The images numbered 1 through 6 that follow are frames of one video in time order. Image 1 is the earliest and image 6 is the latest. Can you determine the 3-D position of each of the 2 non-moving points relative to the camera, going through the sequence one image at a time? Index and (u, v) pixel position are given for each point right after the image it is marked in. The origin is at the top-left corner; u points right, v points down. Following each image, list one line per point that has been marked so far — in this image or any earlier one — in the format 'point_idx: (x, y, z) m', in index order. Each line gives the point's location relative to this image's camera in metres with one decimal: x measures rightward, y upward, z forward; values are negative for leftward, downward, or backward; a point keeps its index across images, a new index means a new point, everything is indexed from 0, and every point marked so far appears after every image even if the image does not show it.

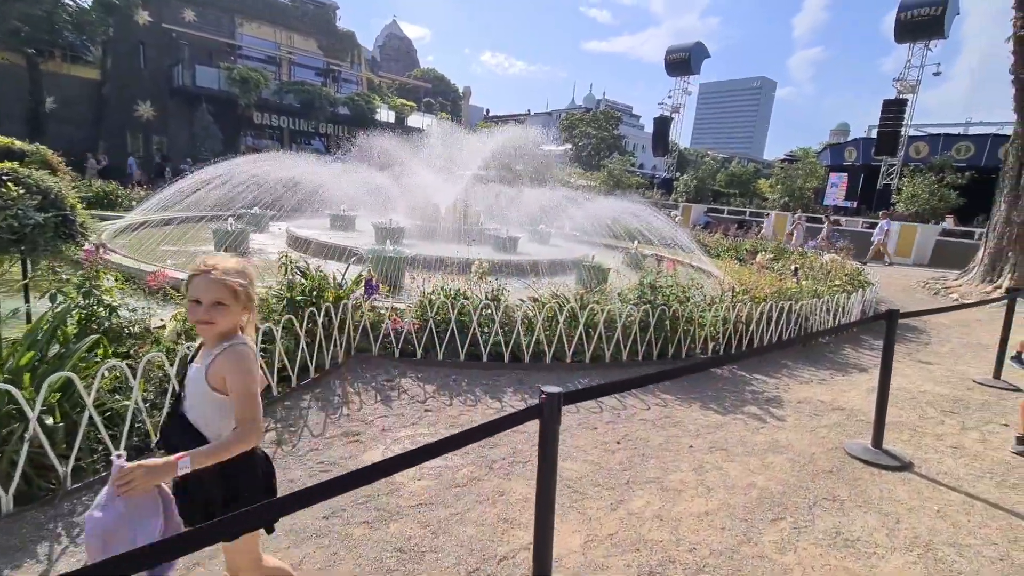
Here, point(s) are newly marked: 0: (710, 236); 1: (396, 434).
0: (+7.0, +1.9, +17.6) m
1: (-0.8, -1.1, +3.6) m
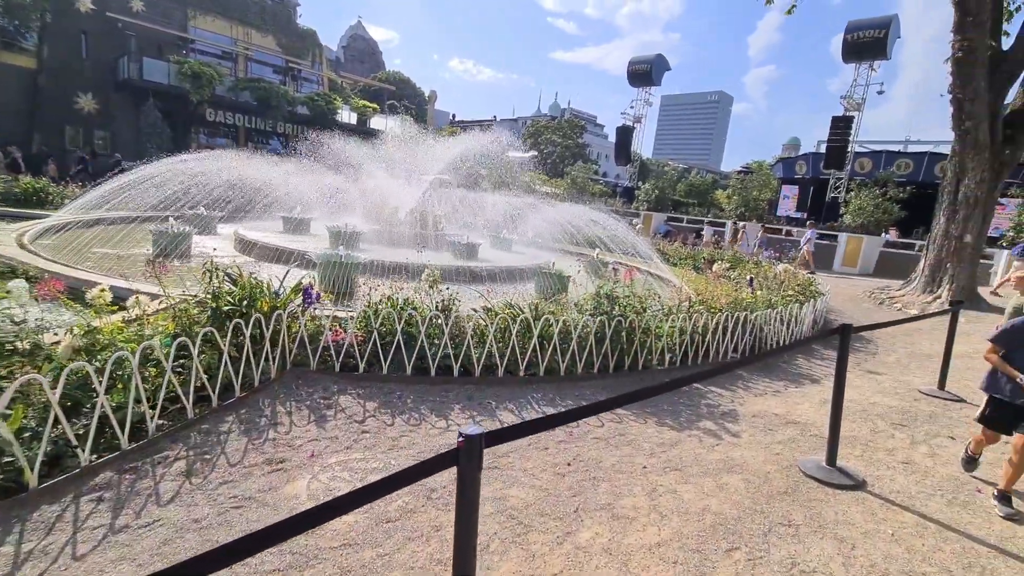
0: (+5.6, +1.6, +17.8) m
1: (-1.2, -1.1, +3.3) m
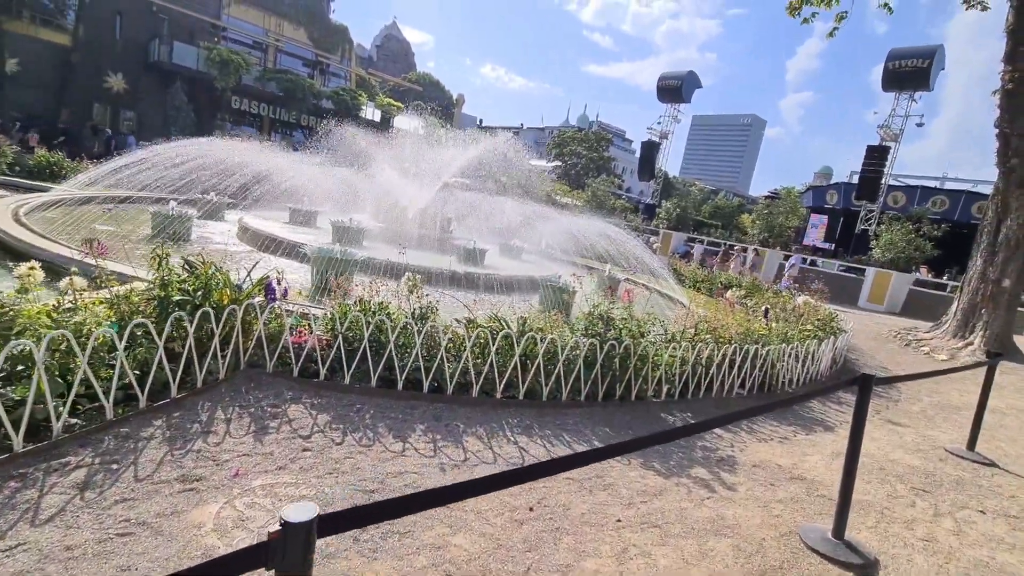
0: (+6.0, +0.8, +17.2) m
1: (-1.5, -1.1, +2.9) m
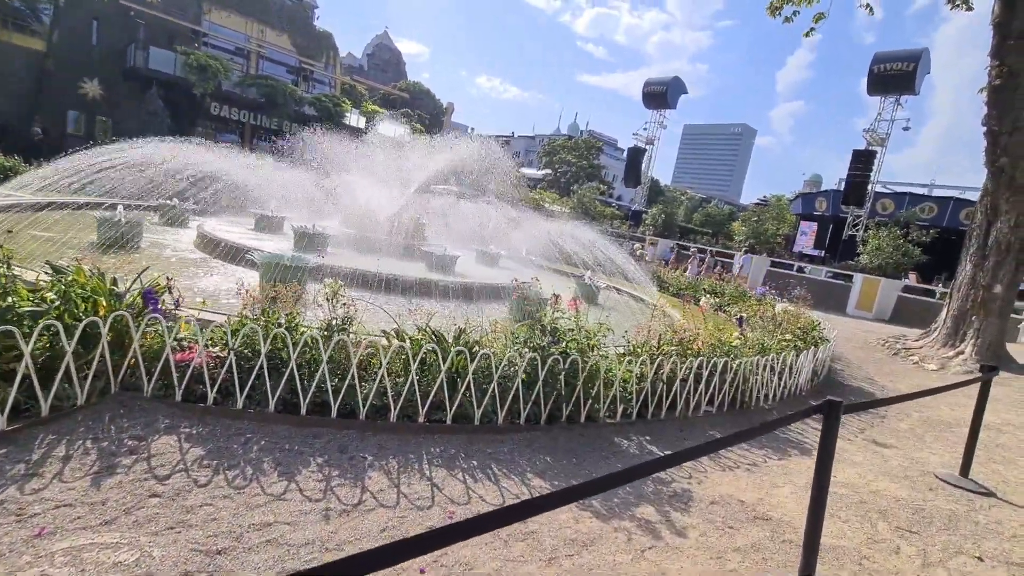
0: (+5.3, +0.5, +16.7) m
1: (-2.1, -1.2, +2.2) m
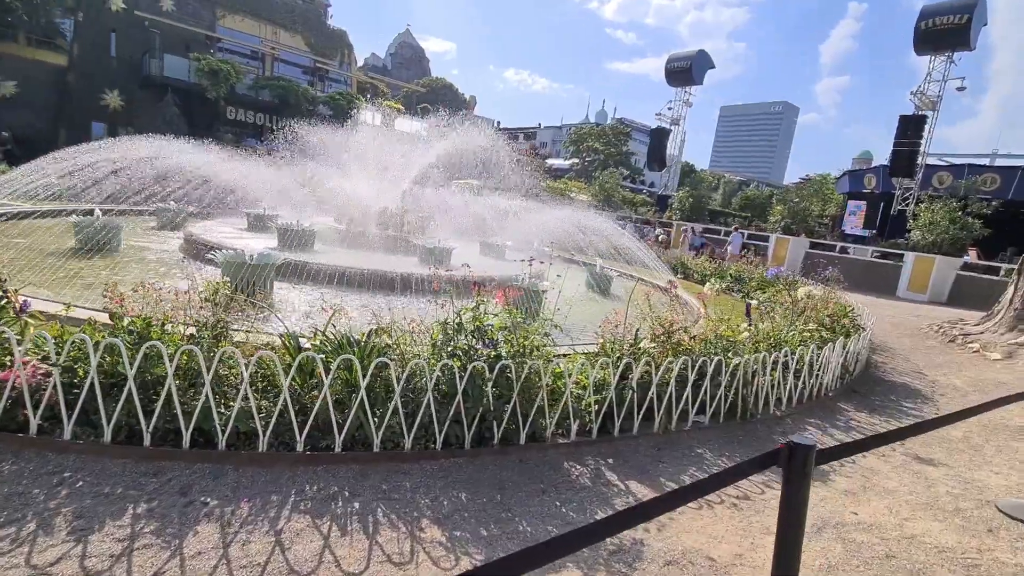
0: (+5.5, +0.9, +15.4) m
1: (-2.8, -1.2, +1.5) m
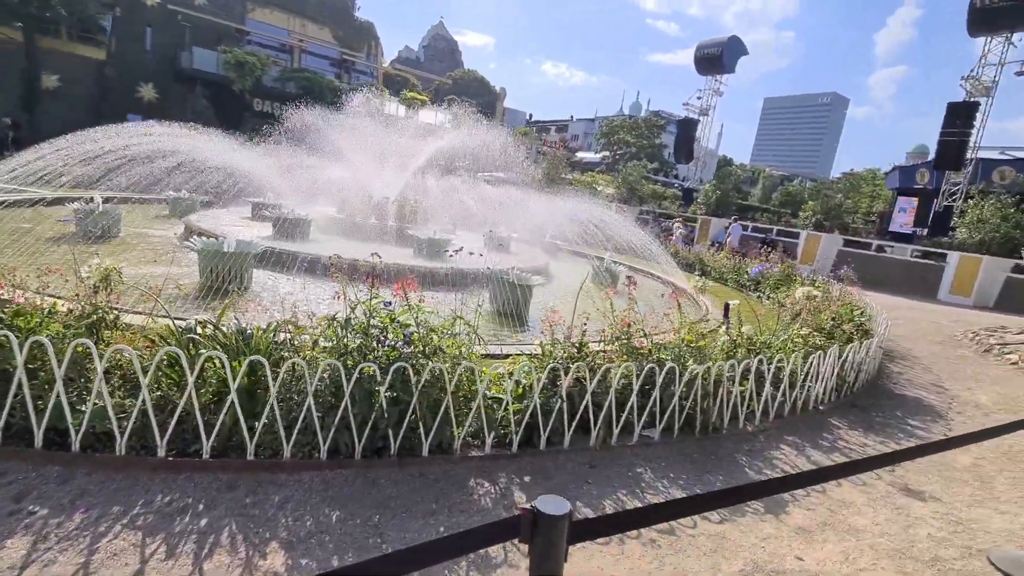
0: (+5.8, +1.0, +14.6) m
1: (-3.5, -1.1, +1.4) m
